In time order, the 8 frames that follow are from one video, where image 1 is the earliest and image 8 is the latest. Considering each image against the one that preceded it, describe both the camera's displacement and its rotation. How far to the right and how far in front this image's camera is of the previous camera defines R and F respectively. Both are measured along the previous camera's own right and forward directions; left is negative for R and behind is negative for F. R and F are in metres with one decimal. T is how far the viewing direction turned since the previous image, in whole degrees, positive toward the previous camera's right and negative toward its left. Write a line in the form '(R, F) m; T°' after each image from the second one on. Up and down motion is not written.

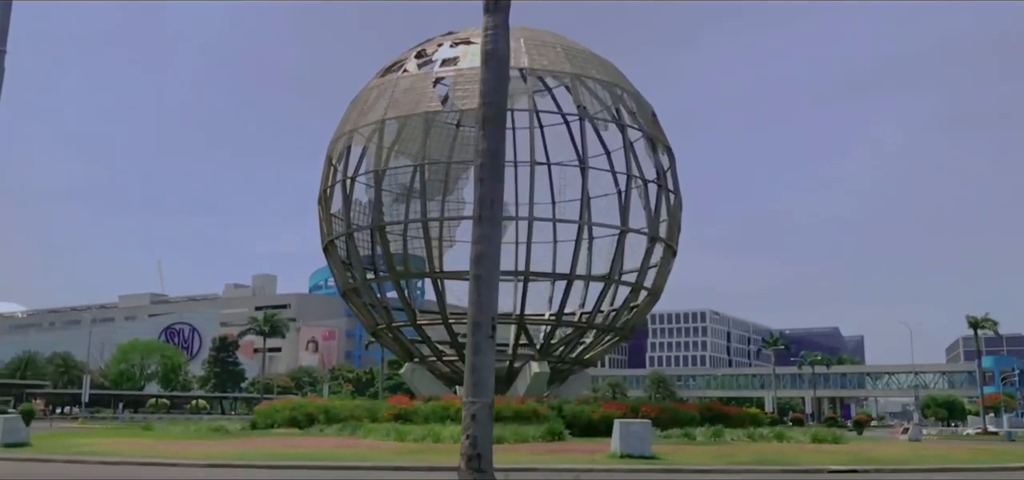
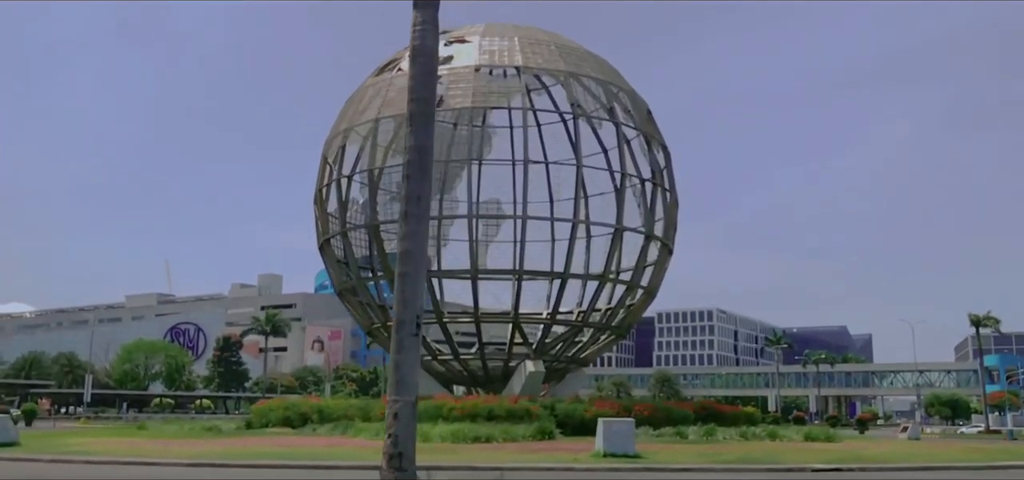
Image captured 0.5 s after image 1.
(+0.5, 0.0) m; -1°
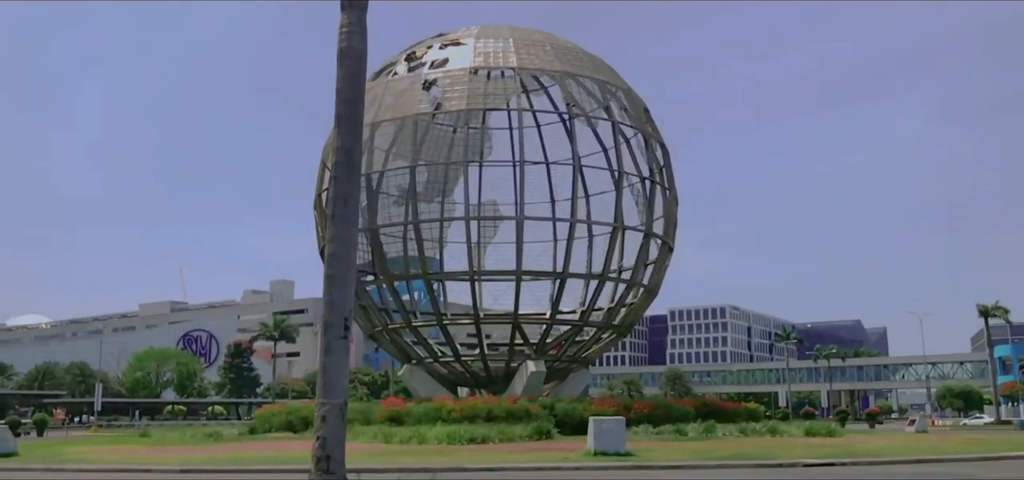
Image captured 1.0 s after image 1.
(+0.5, 0.0) m; -1°
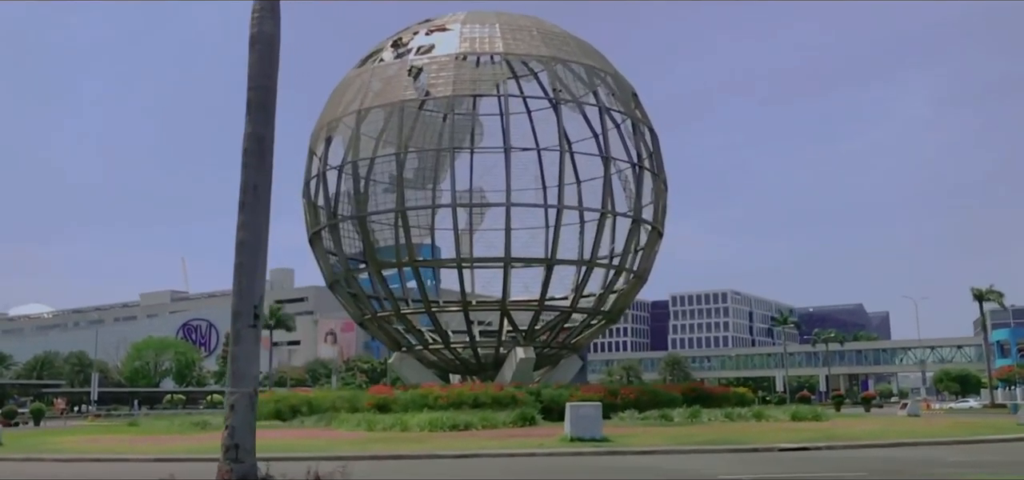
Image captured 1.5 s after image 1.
(+0.5, 0.0) m; 0°
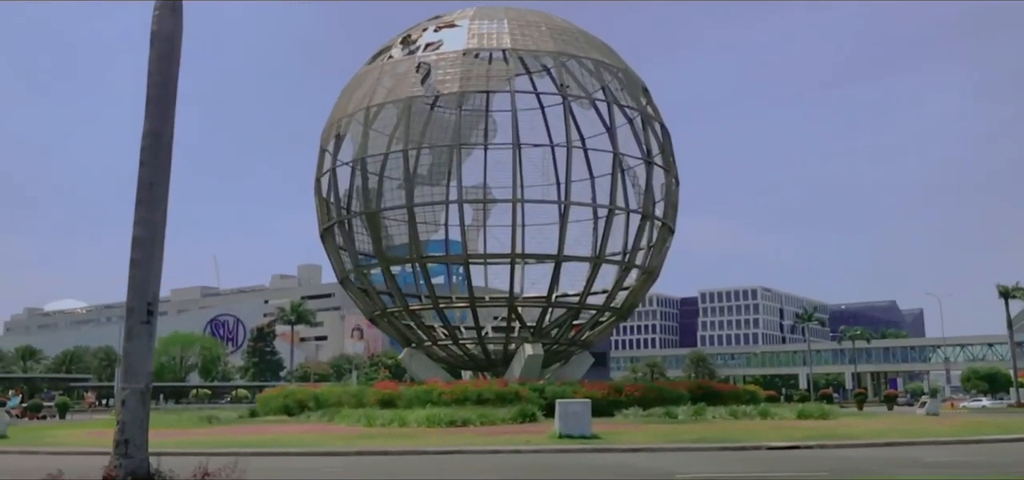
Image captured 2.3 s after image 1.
(+0.8, 0.0) m; -2°
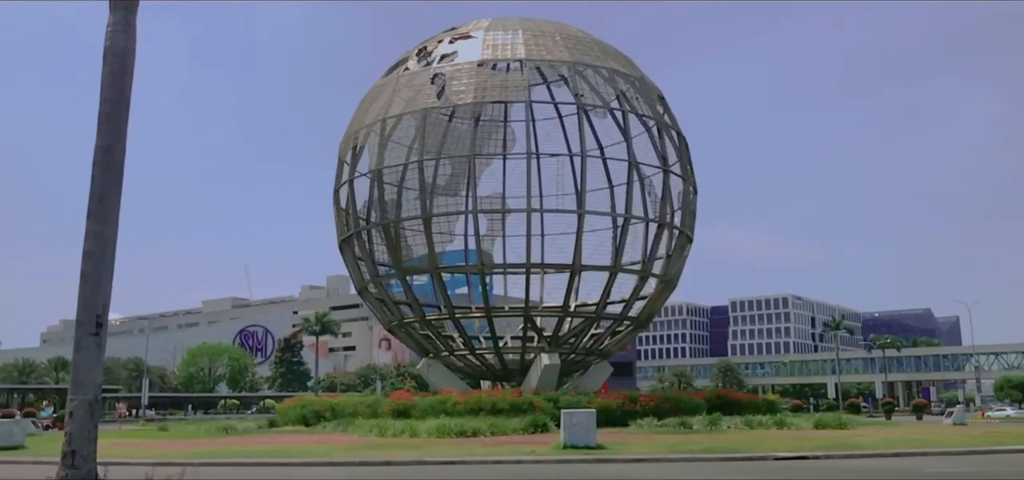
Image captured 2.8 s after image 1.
(+0.5, 0.0) m; -2°
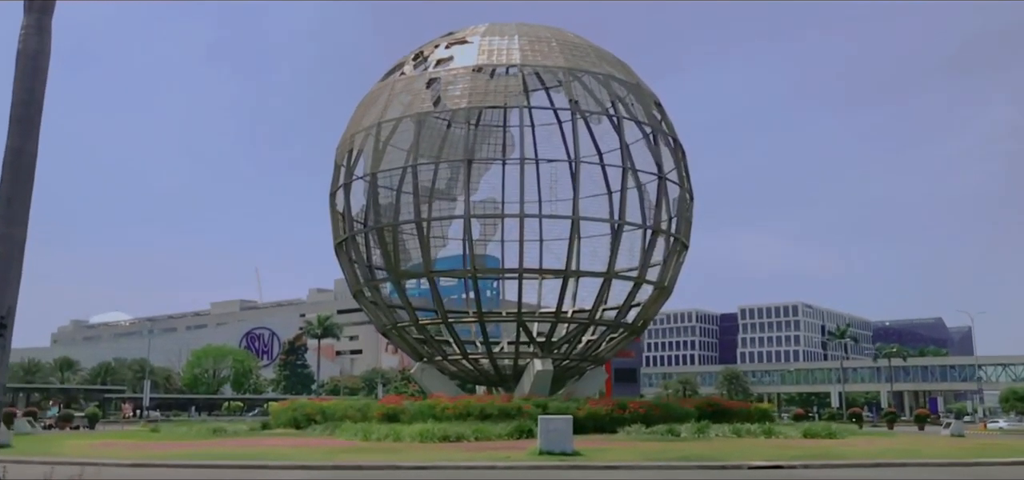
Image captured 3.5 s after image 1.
(+0.6, 0.0) m; -1°
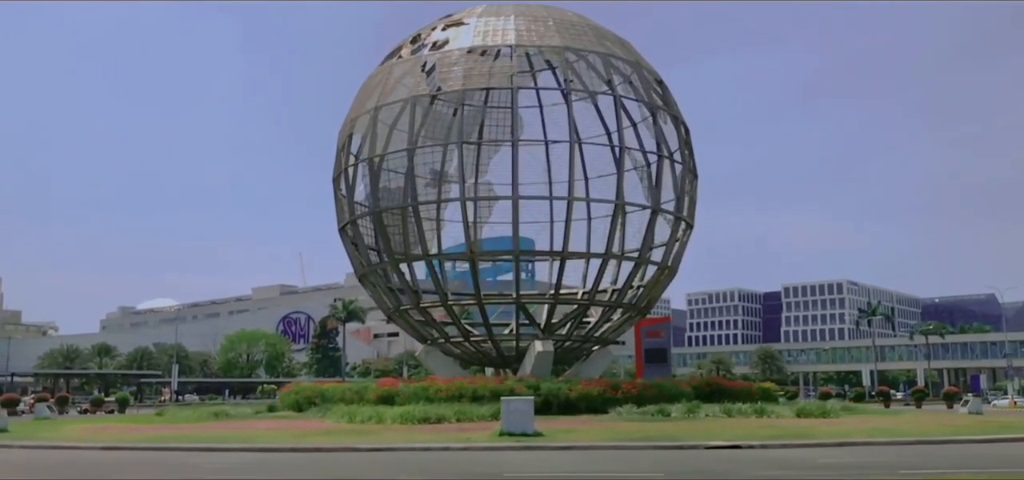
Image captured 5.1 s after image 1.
(+1.6, +0.1) m; -3°
